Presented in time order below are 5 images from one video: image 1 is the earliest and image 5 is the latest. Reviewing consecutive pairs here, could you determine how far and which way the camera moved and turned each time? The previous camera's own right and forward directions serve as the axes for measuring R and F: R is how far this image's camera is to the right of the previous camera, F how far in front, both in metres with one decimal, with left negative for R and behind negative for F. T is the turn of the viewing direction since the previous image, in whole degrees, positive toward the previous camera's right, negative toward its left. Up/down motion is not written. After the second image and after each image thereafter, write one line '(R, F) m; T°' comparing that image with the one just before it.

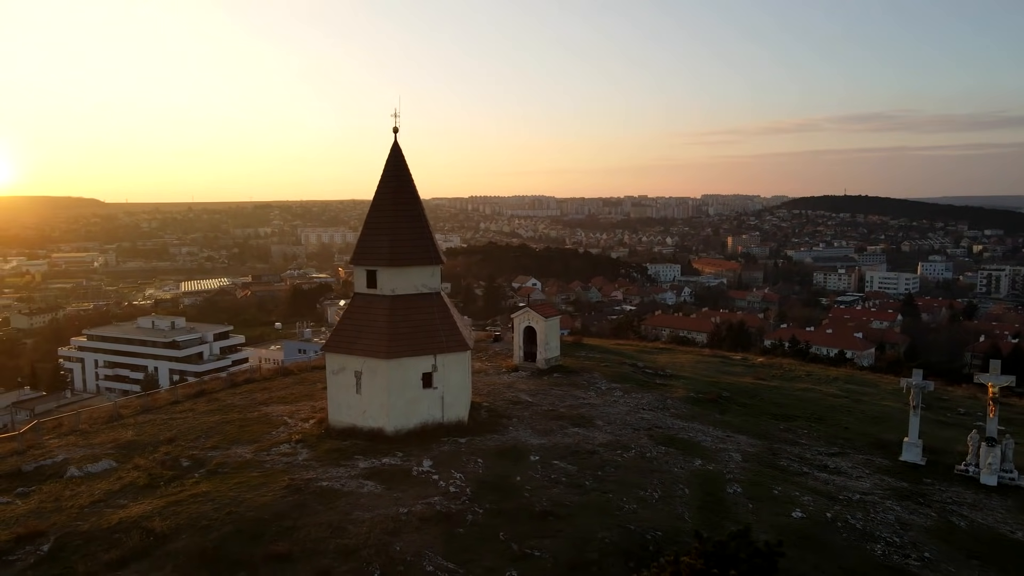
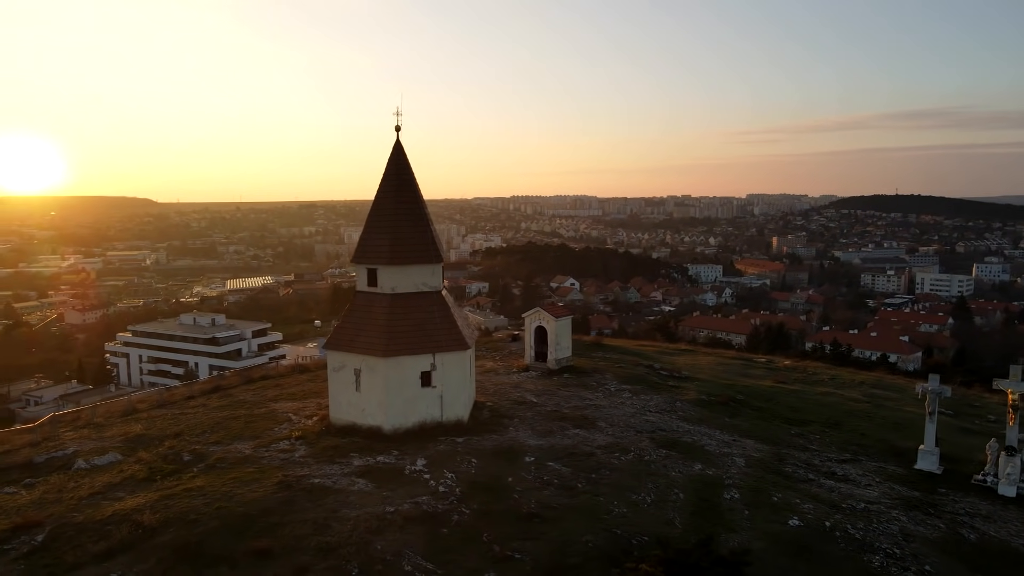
(+0.7, +0.2) m; -3°
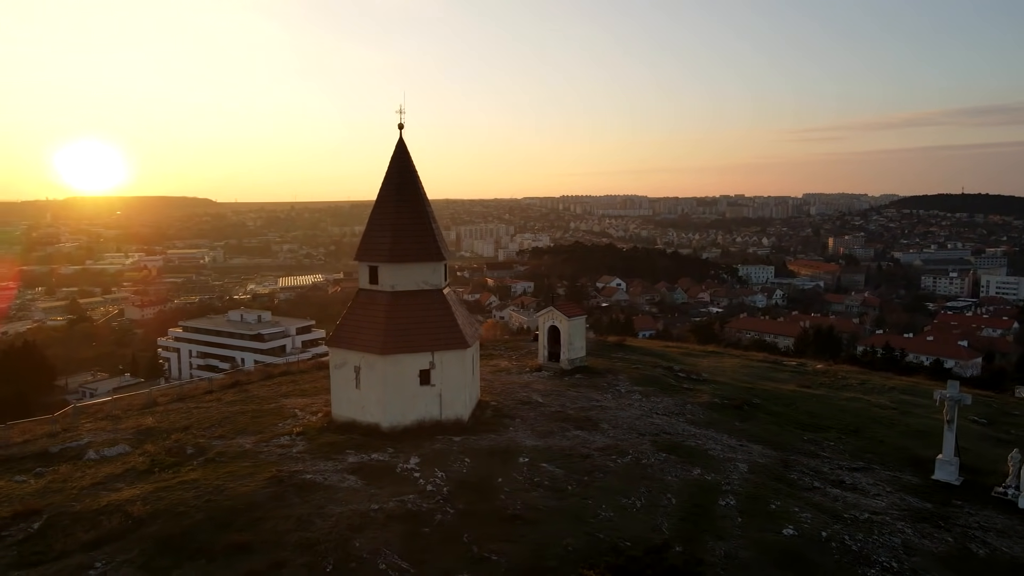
(+0.8, +0.2) m; -3°
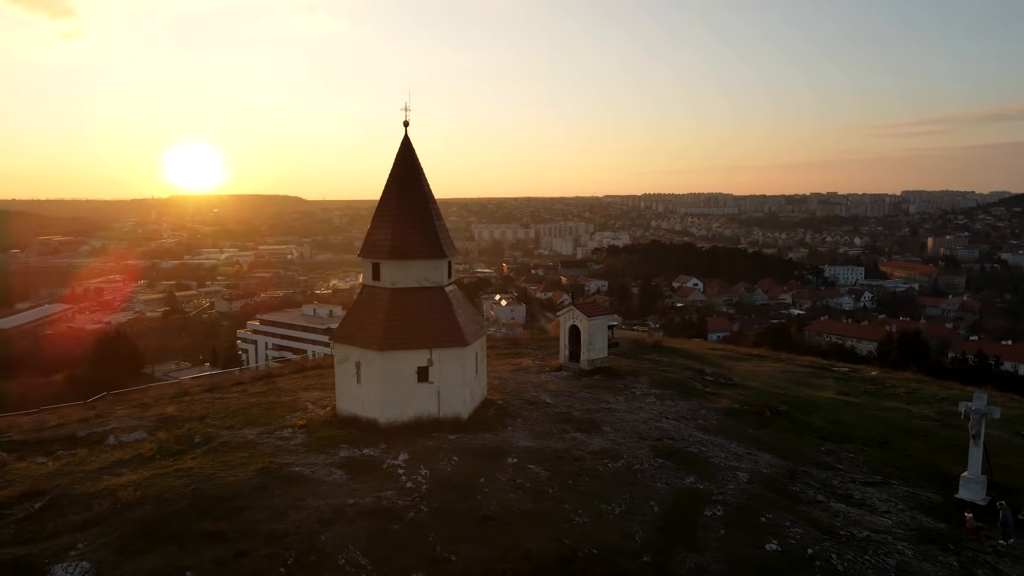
(+1.3, +0.2) m; -5°
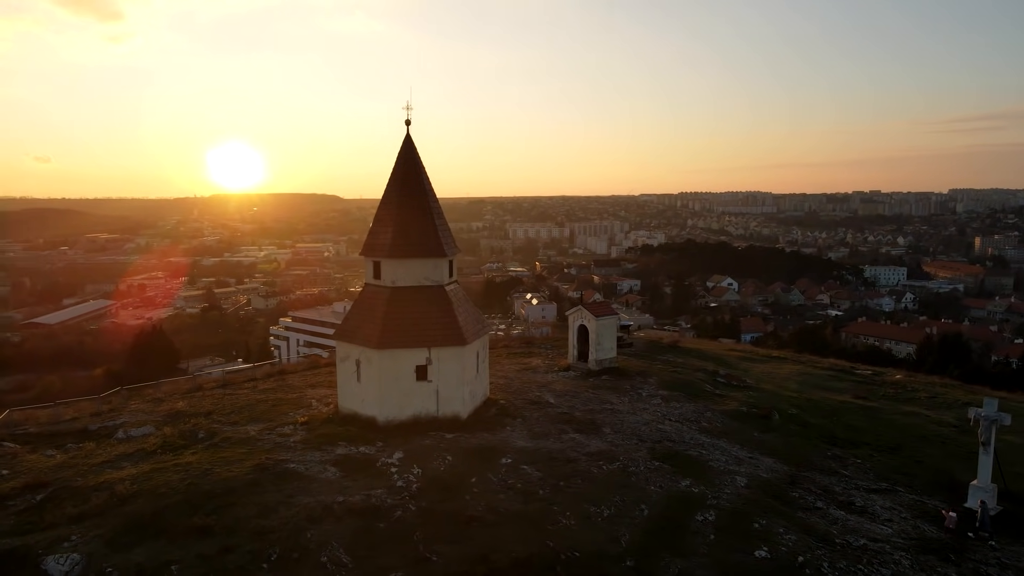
(+0.6, +0.1) m; -2°
